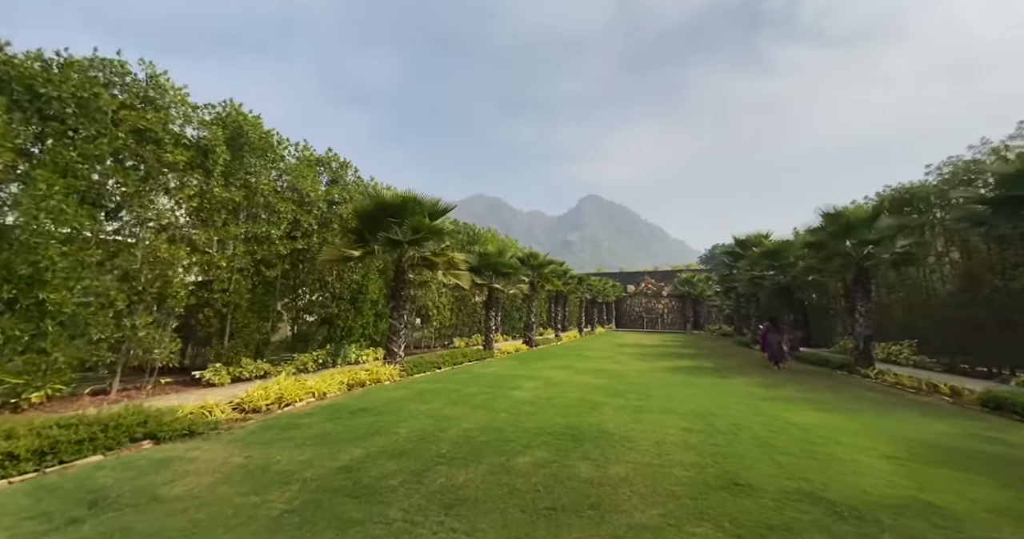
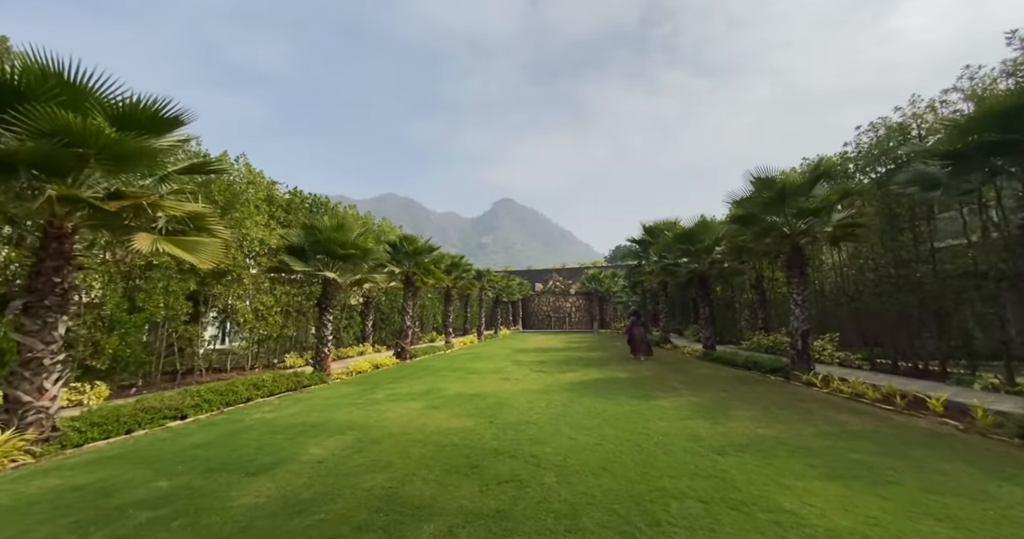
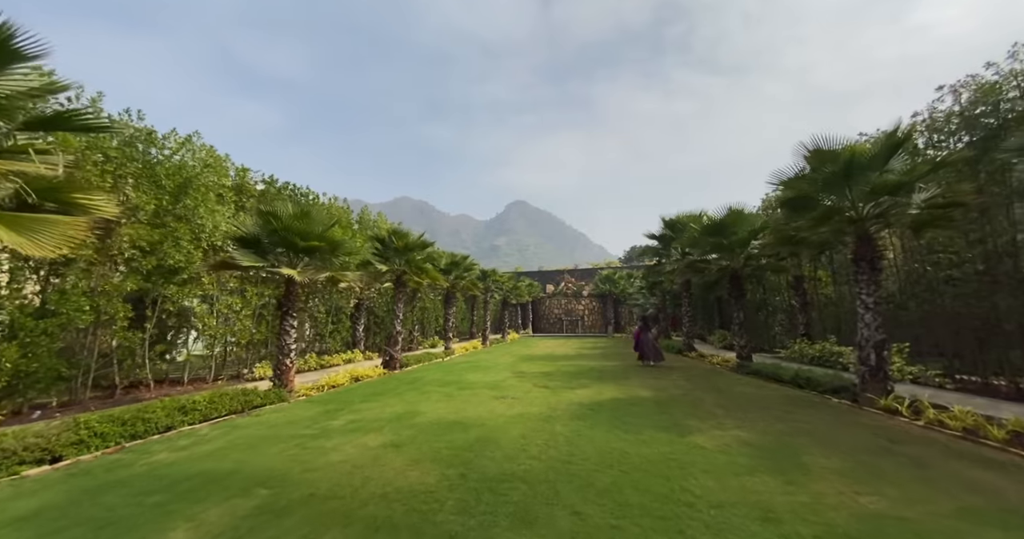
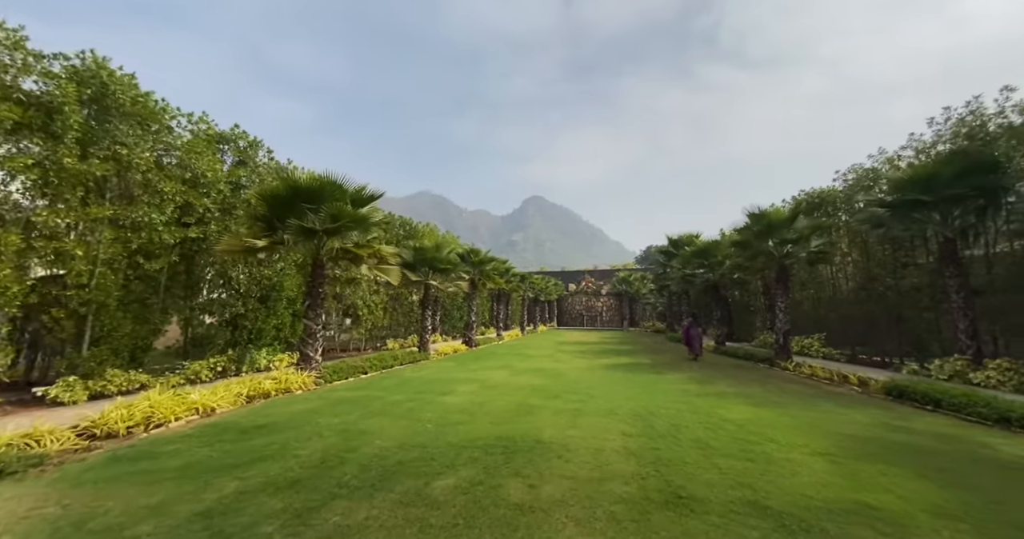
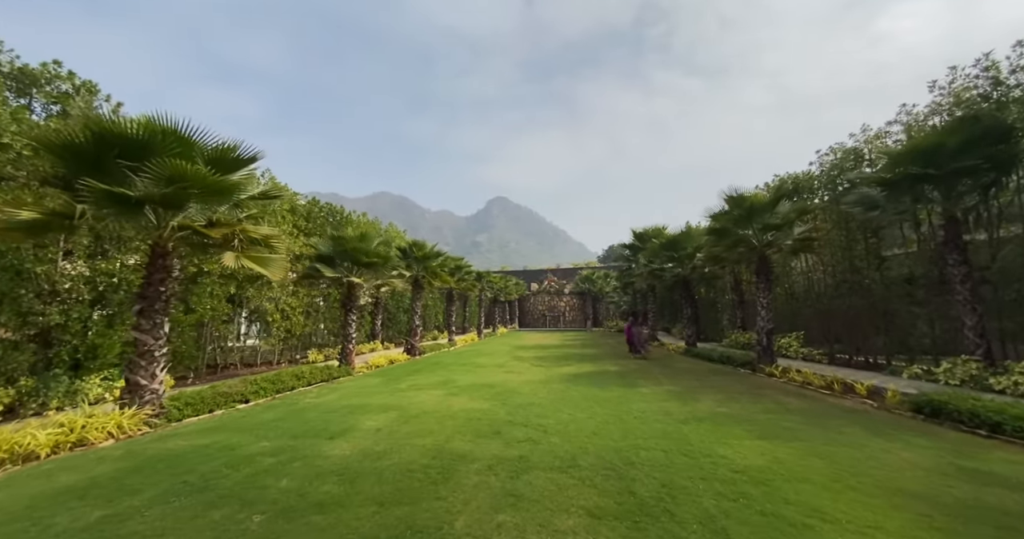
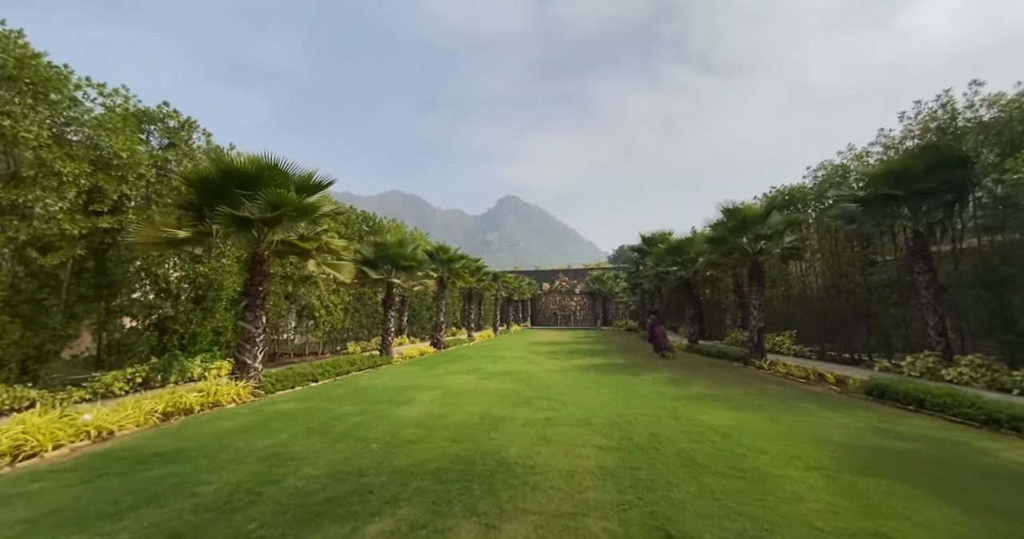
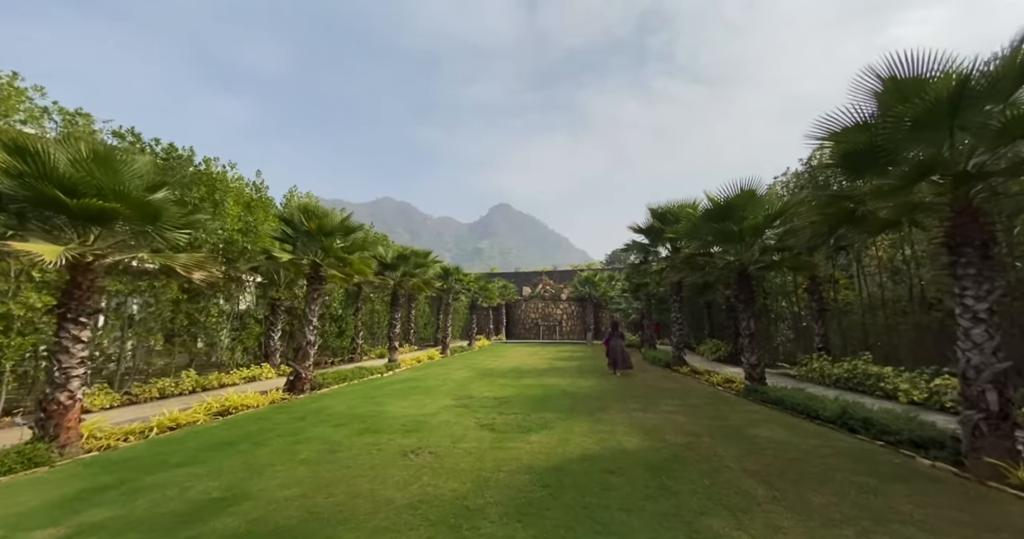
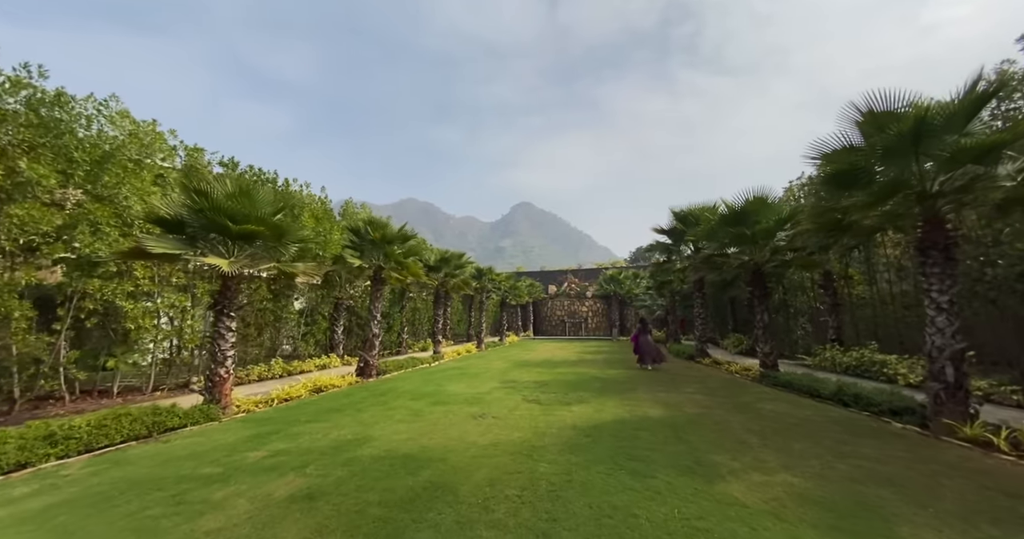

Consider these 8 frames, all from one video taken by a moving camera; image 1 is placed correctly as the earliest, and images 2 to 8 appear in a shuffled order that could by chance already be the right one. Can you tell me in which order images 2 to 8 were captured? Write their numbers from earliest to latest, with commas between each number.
4, 6, 5, 2, 3, 8, 7
